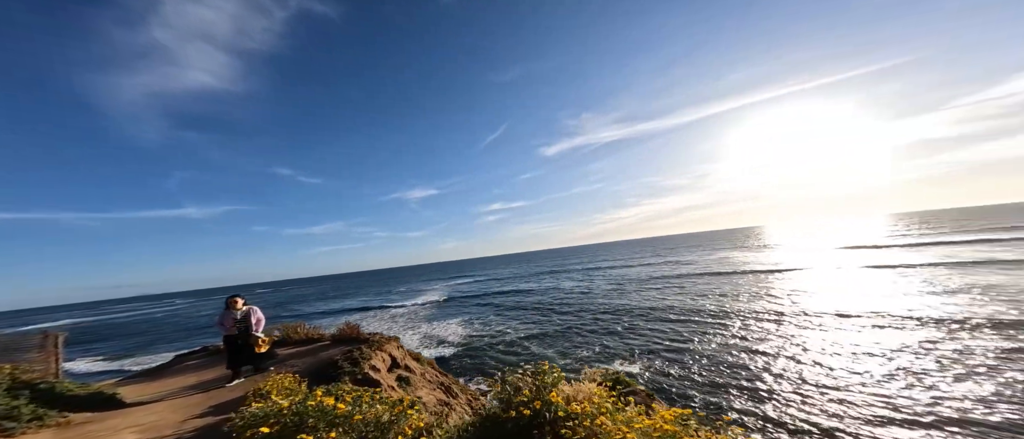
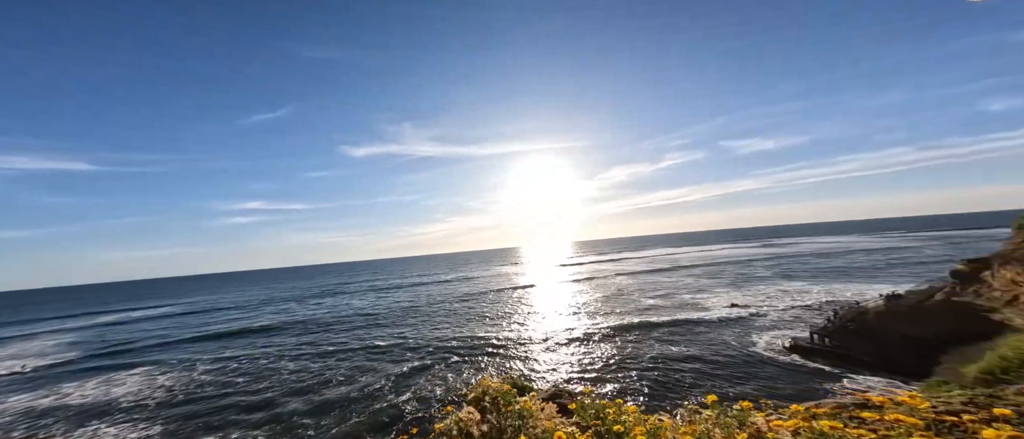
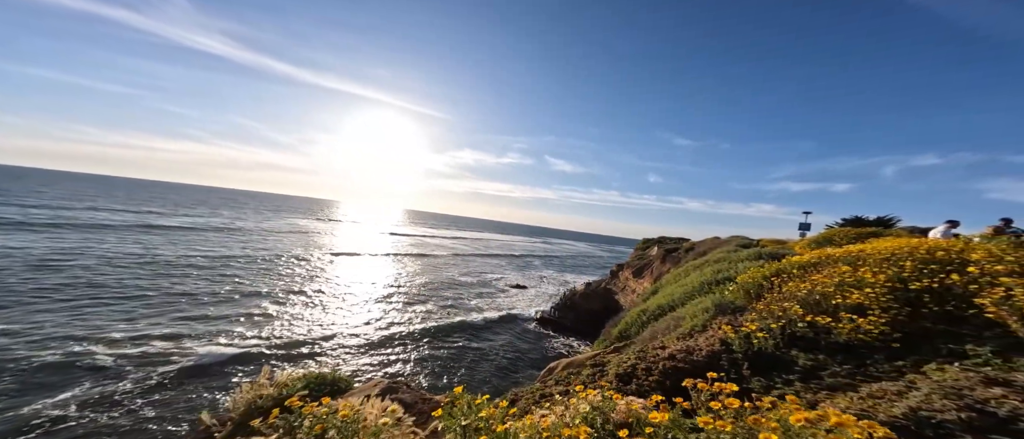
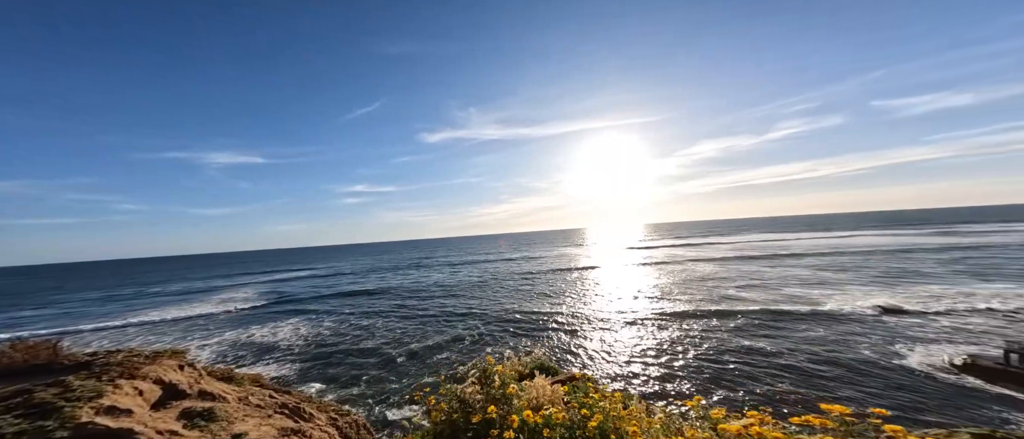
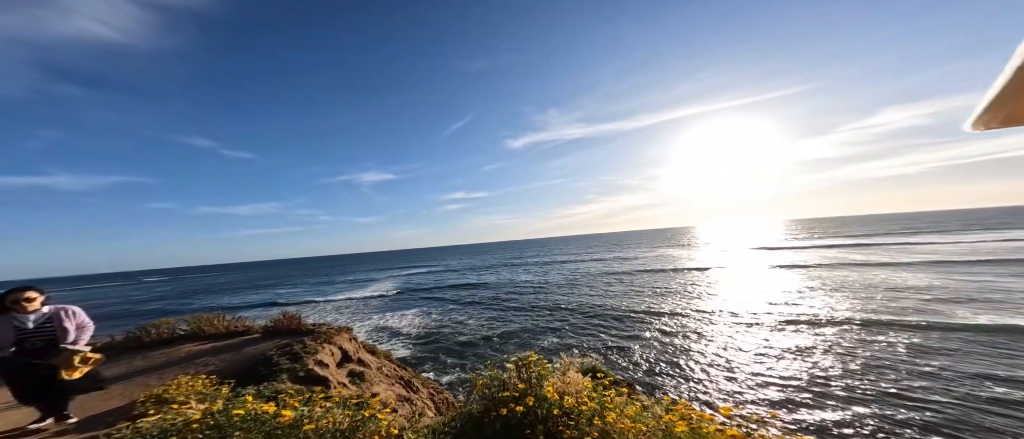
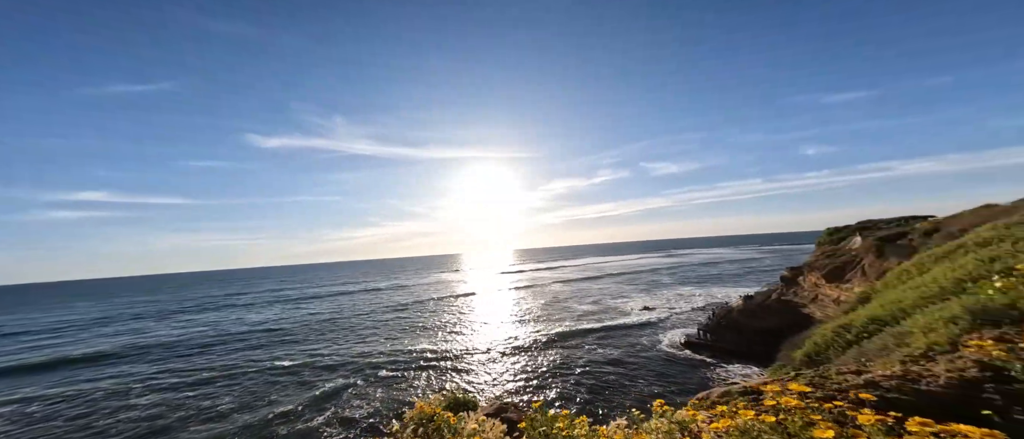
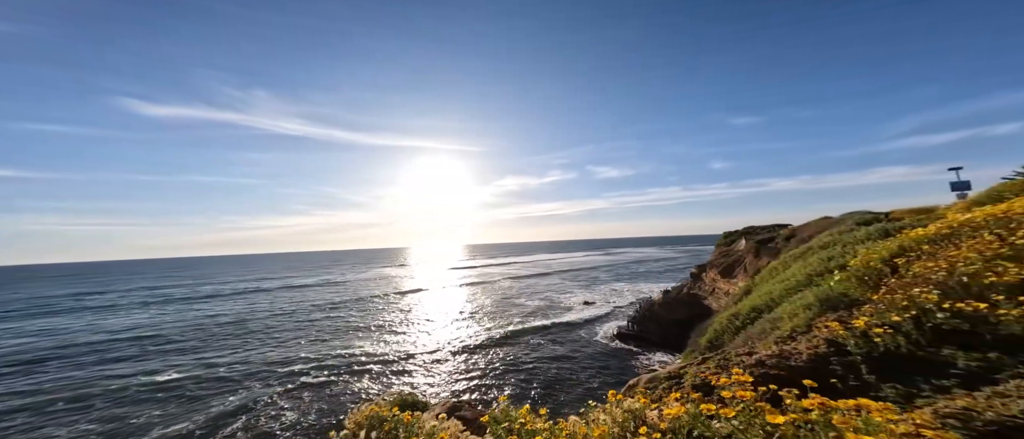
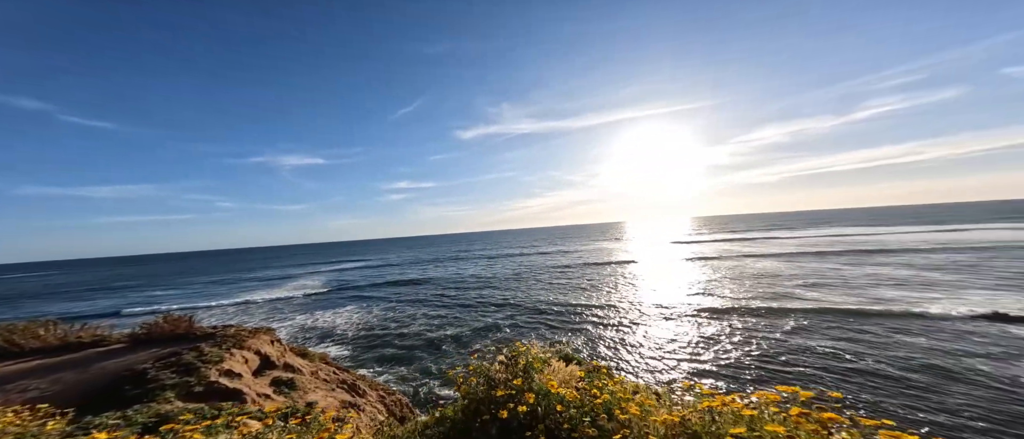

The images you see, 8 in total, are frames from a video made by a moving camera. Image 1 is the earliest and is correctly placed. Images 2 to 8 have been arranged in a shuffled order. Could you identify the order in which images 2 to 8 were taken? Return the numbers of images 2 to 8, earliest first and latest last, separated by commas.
5, 8, 4, 2, 6, 7, 3
